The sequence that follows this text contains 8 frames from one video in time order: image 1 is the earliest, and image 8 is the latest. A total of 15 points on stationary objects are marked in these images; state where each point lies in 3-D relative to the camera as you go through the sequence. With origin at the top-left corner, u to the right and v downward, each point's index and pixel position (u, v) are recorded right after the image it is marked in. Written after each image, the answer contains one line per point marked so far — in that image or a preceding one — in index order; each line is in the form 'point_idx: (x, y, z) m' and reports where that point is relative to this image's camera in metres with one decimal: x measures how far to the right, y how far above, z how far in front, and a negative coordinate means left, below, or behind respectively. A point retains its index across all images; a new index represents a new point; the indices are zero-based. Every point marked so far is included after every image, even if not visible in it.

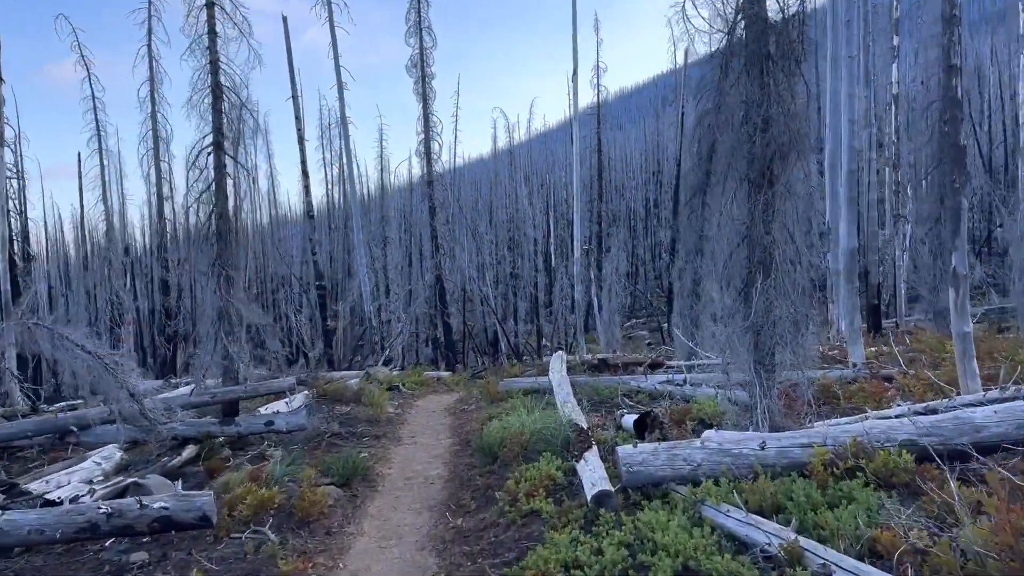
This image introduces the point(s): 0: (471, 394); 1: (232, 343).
0: (-0.7, -1.8, +13.1) m
1: (-3.2, -0.6, +9.0) m
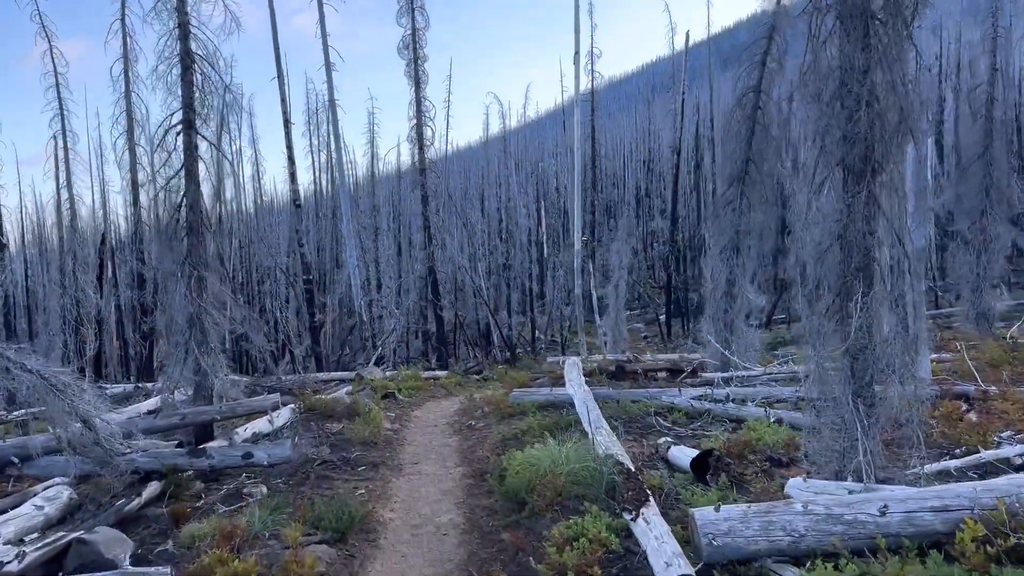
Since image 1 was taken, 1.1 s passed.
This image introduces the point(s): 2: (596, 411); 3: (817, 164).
0: (-0.6, -1.7, +11.9) m
1: (-3.0, -0.7, +7.8) m
2: (+0.8, -1.2, +7.6) m
3: (+2.1, +0.8, +5.3) m
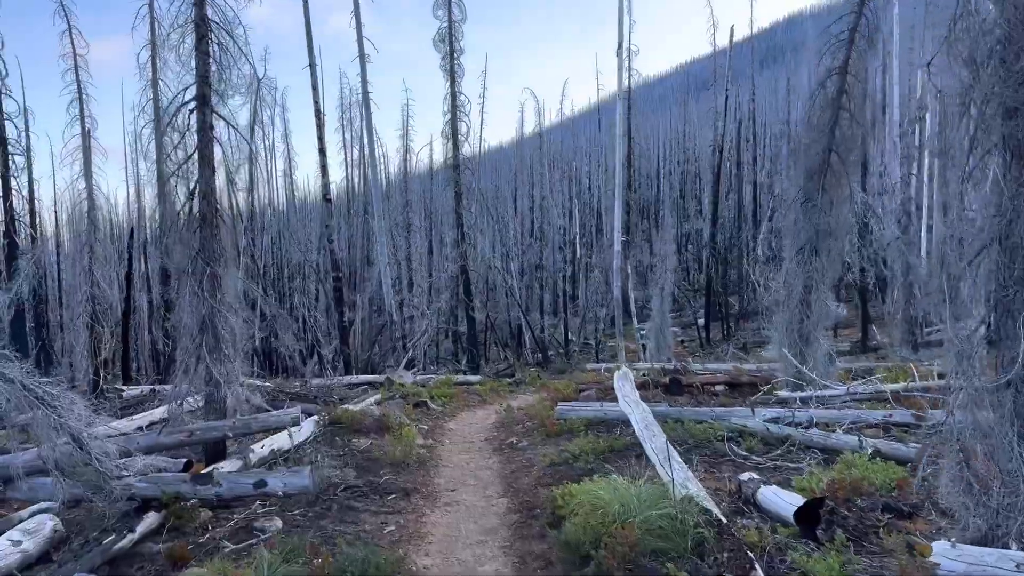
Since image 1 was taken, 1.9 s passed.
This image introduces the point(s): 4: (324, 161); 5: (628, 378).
0: (0.0, -1.8, +10.9) m
1: (-2.5, -0.7, +6.9) m
2: (+1.2, -1.3, +6.6) m
3: (+2.5, +0.7, +4.3) m
4: (-4.4, +2.9, +18.7) m
5: (+1.4, -1.1, +9.5) m
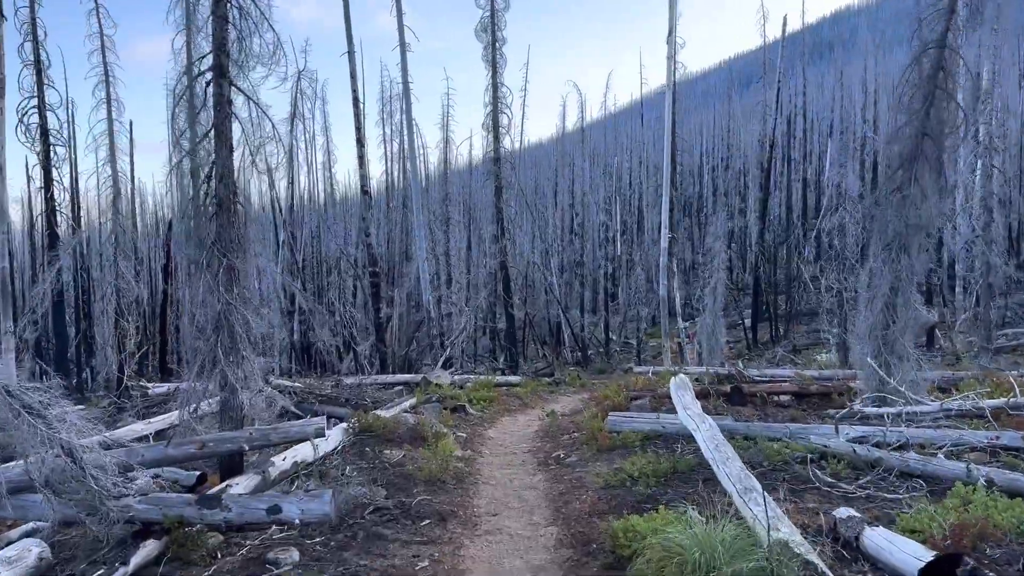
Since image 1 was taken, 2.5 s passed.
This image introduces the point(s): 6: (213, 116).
0: (+0.6, -1.7, +10.1) m
1: (-2.1, -0.6, +6.2) m
2: (+1.6, -1.3, +5.7) m
3: (+2.8, +0.7, +3.3) m
4: (-3.4, +3.0, +18.0) m
5: (+1.9, -1.1, +8.6) m
6: (-2.3, +1.3, +6.1) m
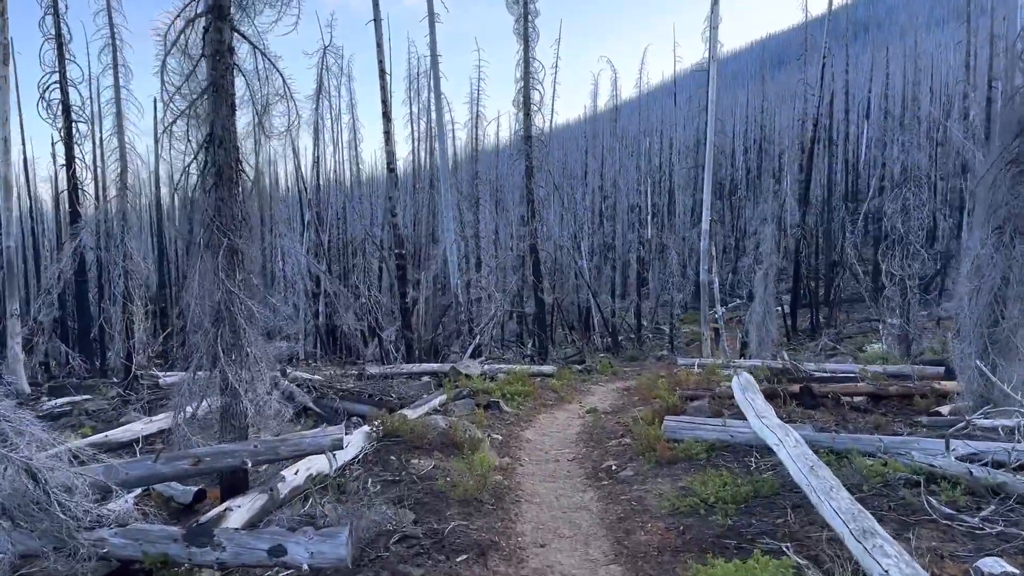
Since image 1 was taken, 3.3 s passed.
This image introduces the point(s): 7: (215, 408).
0: (+1.1, -1.6, +9.1) m
1: (-1.8, -0.5, +5.2) m
2: (+1.9, -1.2, +4.7) m
3: (+3.0, +0.7, +2.2) m
4: (-2.7, +3.4, +17.1) m
5: (+2.3, -1.0, +7.6) m
6: (-1.9, +1.4, +5.1) m
7: (-2.0, -0.8, +5.3) m
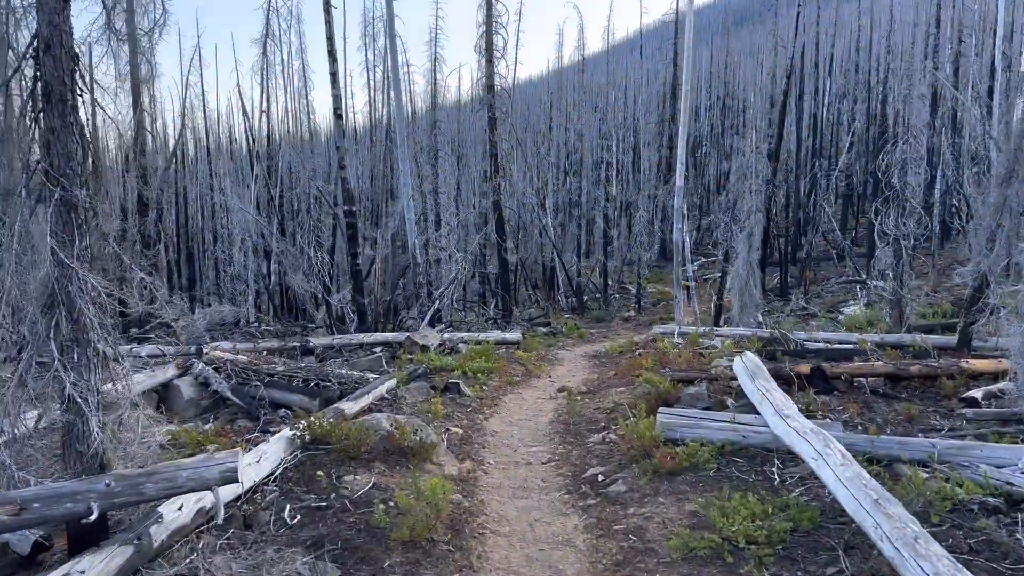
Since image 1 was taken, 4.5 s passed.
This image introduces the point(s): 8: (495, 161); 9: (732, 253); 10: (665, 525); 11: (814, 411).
0: (+0.7, -1.2, +7.8) m
1: (-2.0, -0.4, +3.7) m
2: (+1.8, -1.1, +3.4) m
3: (+3.0, +0.7, +0.9) m
4: (-3.4, +4.2, +15.3) m
5: (+2.0, -0.7, +6.3) m
6: (-2.1, +1.6, +3.5) m
7: (-2.2, -0.7, +3.8) m
8: (-0.4, +3.1, +19.5) m
9: (+4.8, +0.8, +17.2) m
10: (+0.9, -1.3, +4.4) m
11: (+2.3, -0.9, +6.1) m
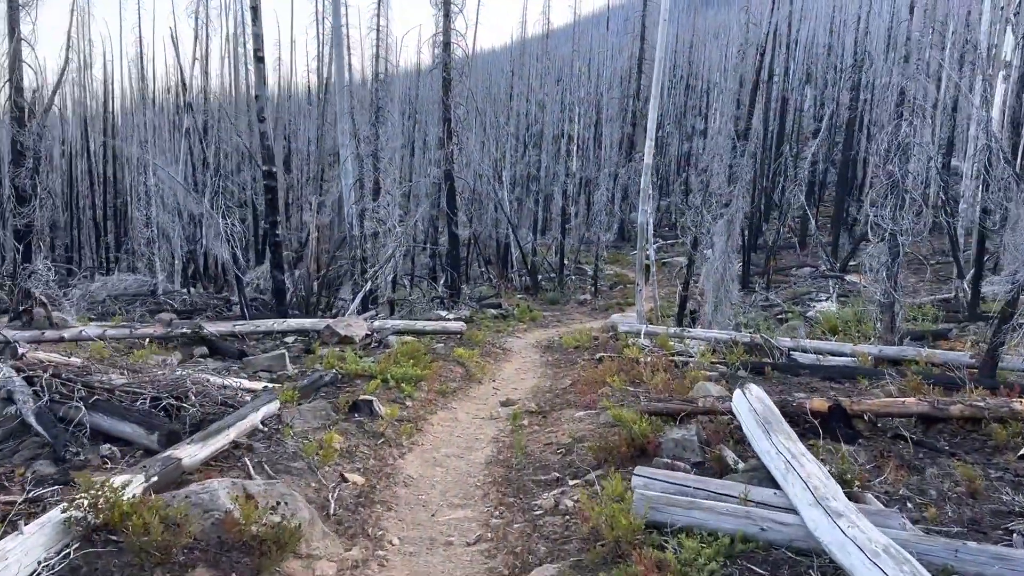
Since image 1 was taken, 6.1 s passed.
0: (+0.1, -1.2, +5.9) m
1: (-2.3, -0.4, +1.7) m
2: (+1.5, -1.3, +1.6) m
3: (+2.9, +0.4, -0.9) m
4: (-4.1, +4.6, +13.0) m
5: (+1.5, -0.8, +4.5) m
6: (-2.3, +1.5, +1.4) m
7: (-2.5, -0.7, +1.7) m
8: (-1.4, +3.6, +17.4) m
9: (+3.7, +0.9, +15.5) m
10: (+0.5, -1.4, +2.6) m
11: (+1.9, -1.0, +4.3) m
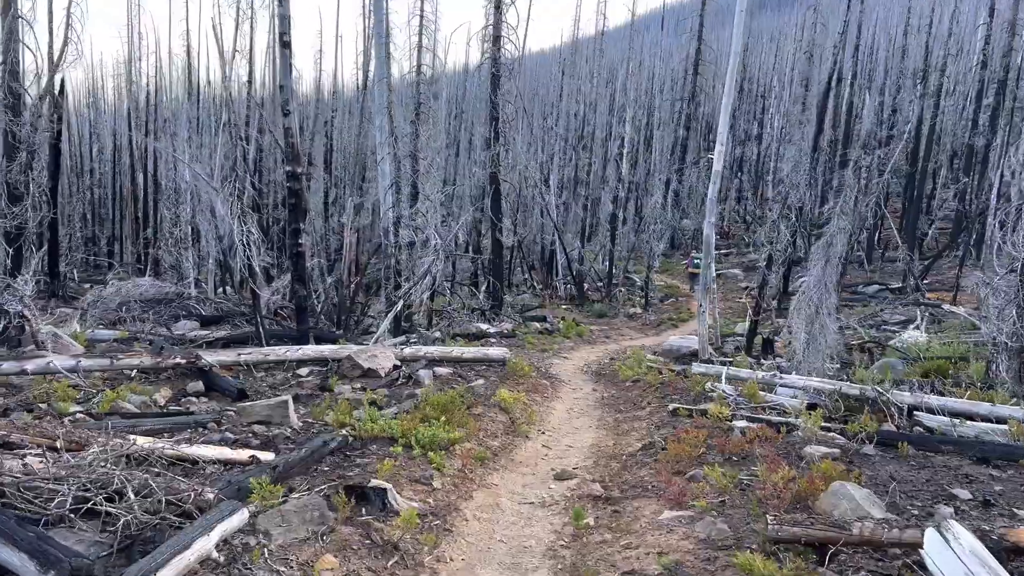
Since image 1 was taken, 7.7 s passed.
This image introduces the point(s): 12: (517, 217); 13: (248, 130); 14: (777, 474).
0: (+0.5, -1.5, +4.2) m
1: (-2.1, -0.7, +0.1) m
2: (+1.6, -1.6, -0.2) m
3: (+2.9, 0.0, -2.8) m
4: (-3.3, +4.4, +11.5) m
5: (+1.8, -1.2, +2.7) m
6: (-2.1, +1.3, -0.2) m
7: (-2.3, -0.9, +0.1) m
8: (-0.4, +3.3, +15.7) m
9: (+4.6, +0.5, +13.5) m
10: (+0.6, -1.8, +0.8) m
11: (+2.1, -1.4, +2.5) m
12: (+0.2, +1.7, +19.9) m
13: (-6.4, +3.8, +19.5) m
14: (+1.7, -1.2, +5.1) m
